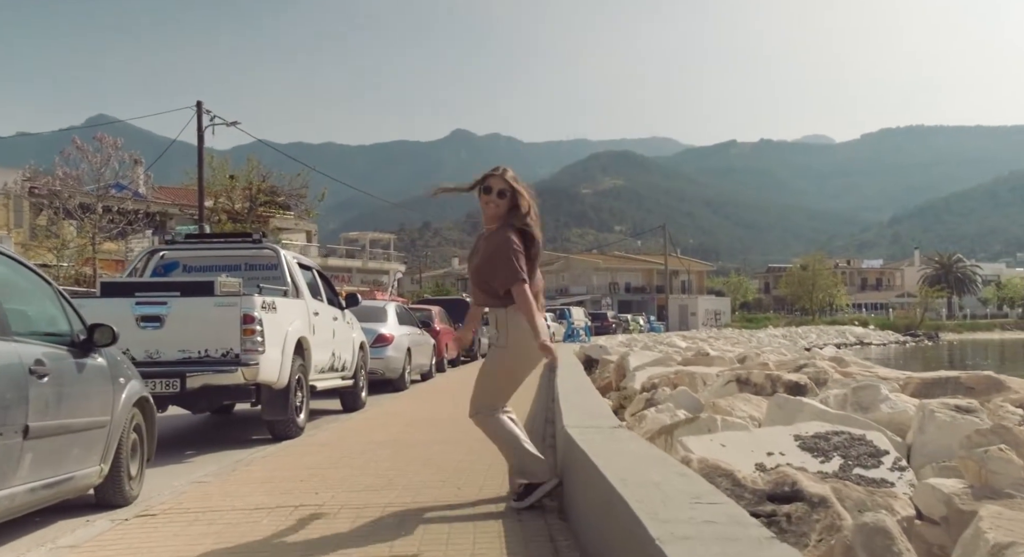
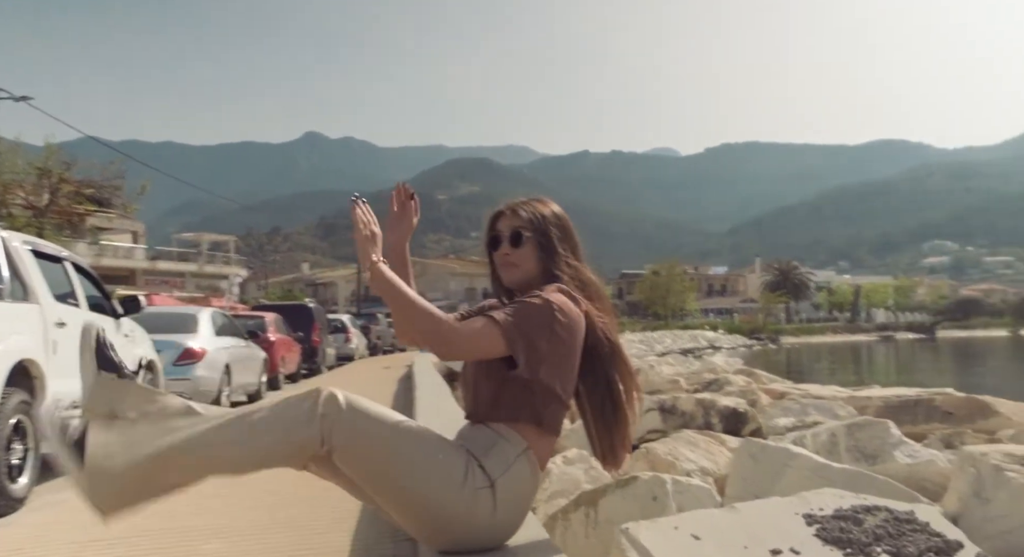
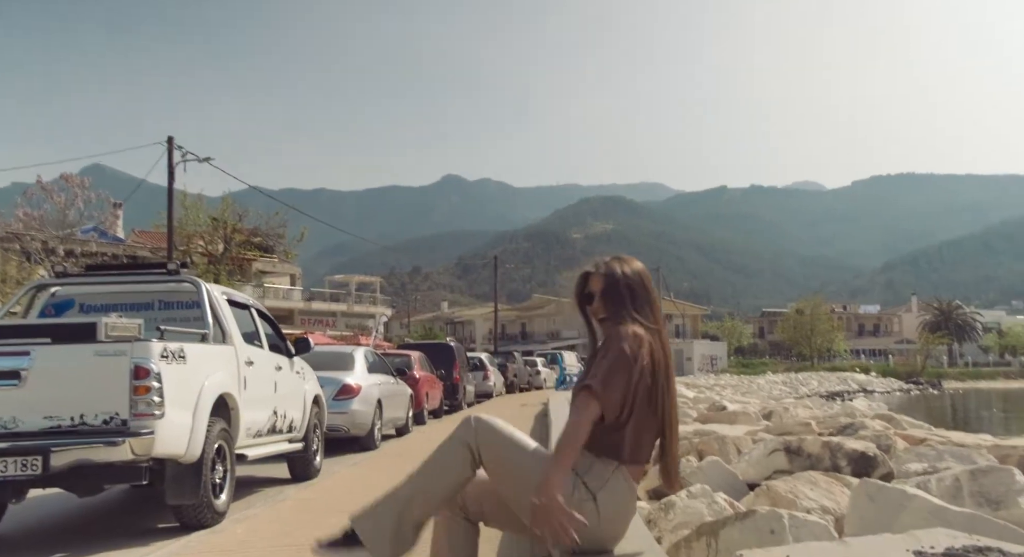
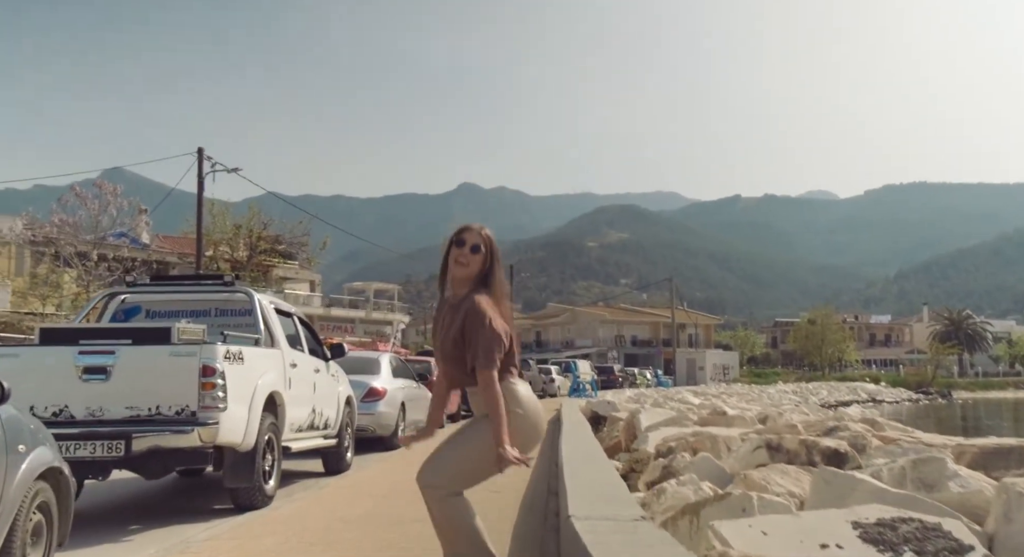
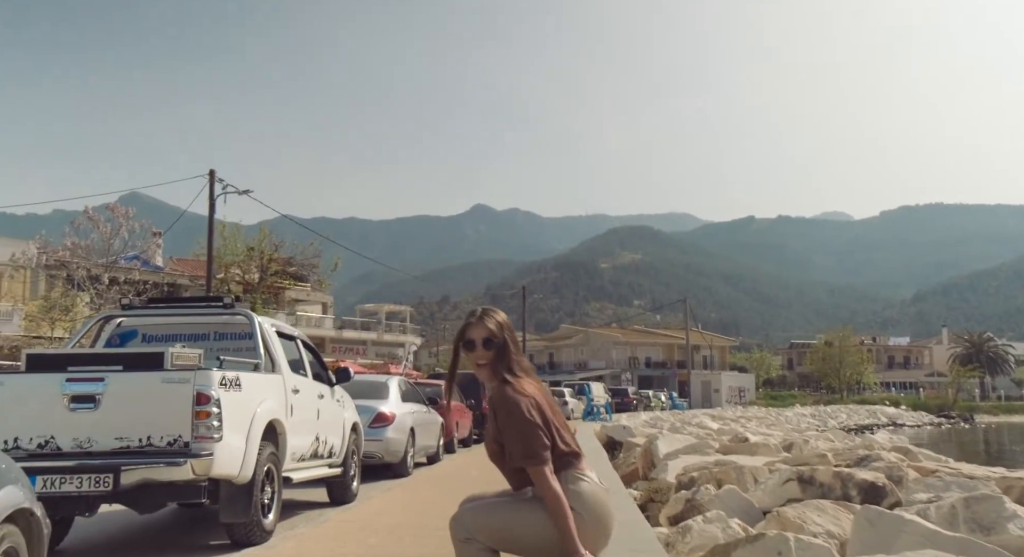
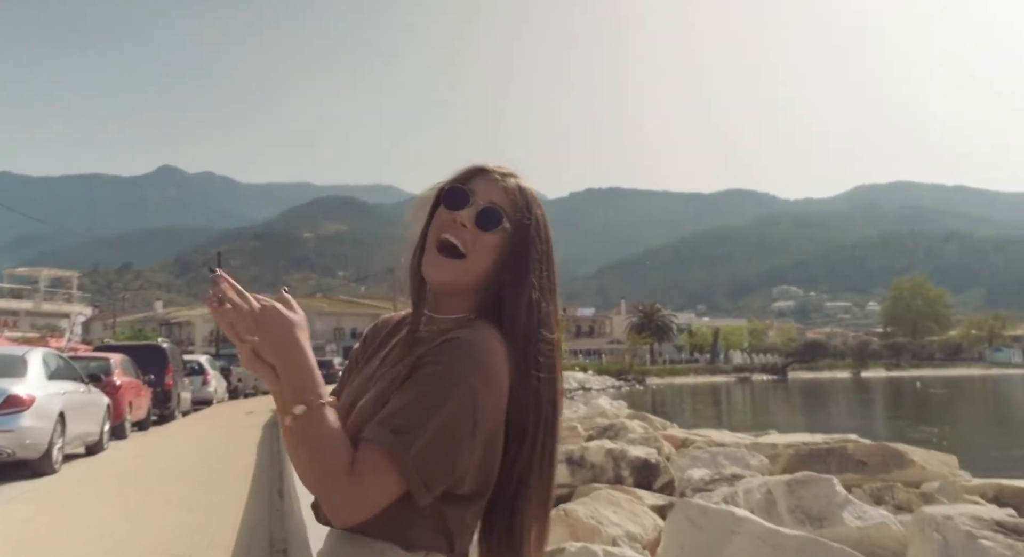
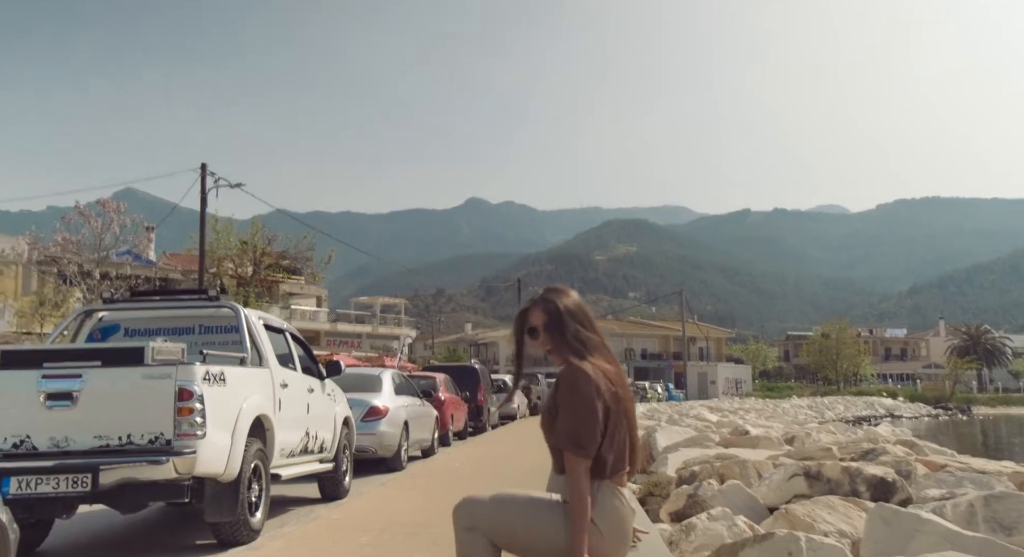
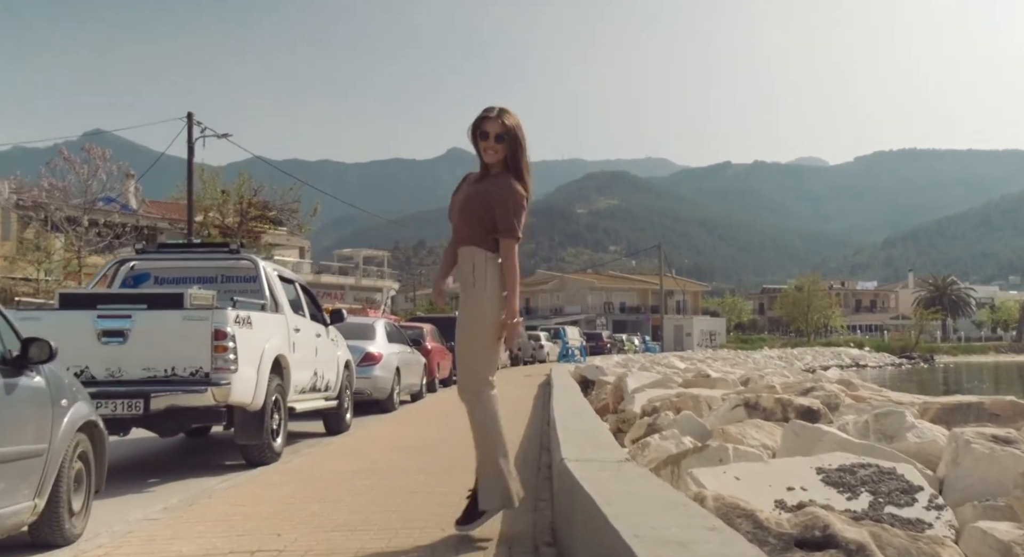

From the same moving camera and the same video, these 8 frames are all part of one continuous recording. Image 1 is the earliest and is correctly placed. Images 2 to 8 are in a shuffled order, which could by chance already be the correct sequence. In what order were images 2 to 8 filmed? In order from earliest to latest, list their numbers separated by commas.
8, 4, 5, 7, 3, 2, 6
